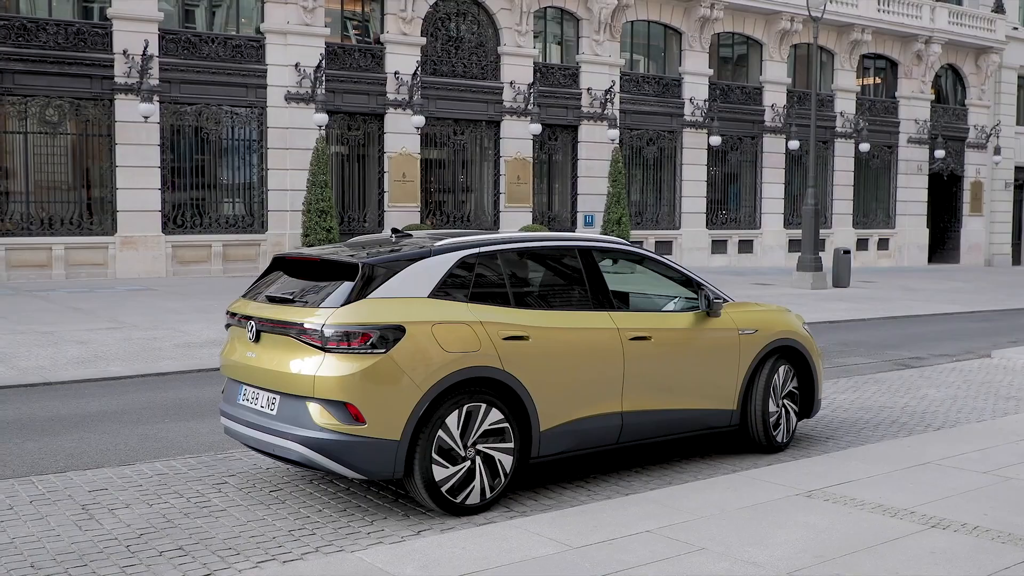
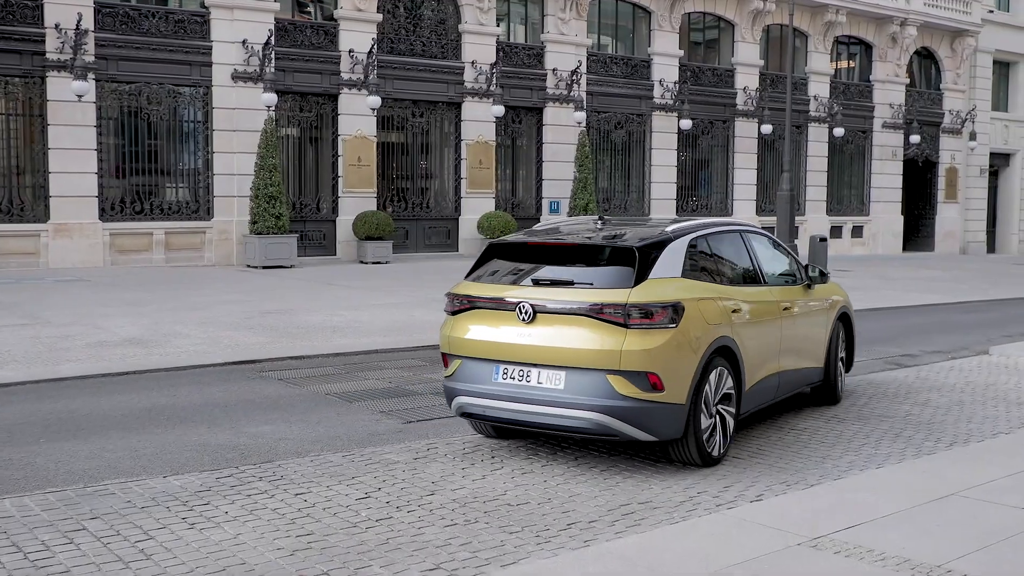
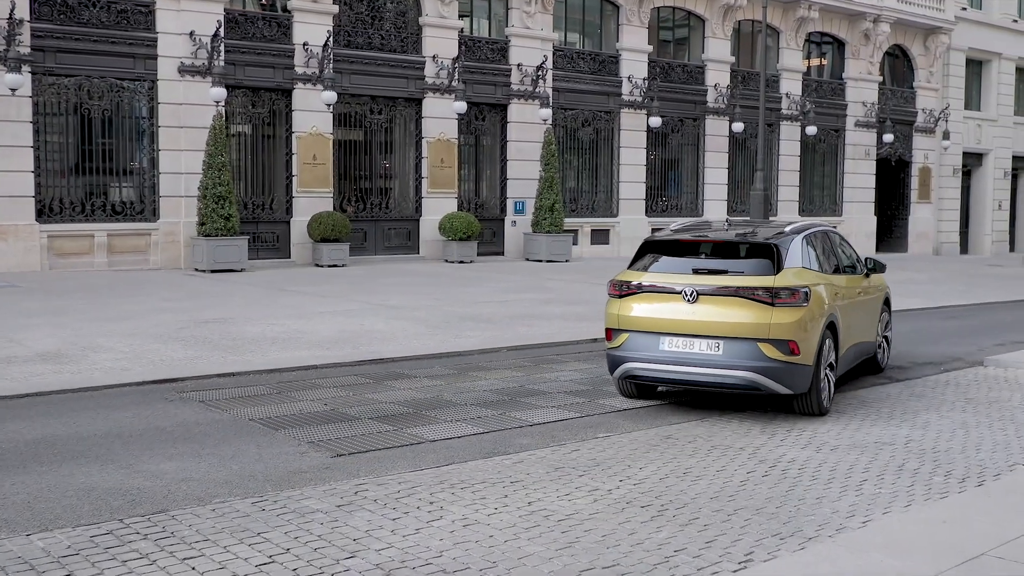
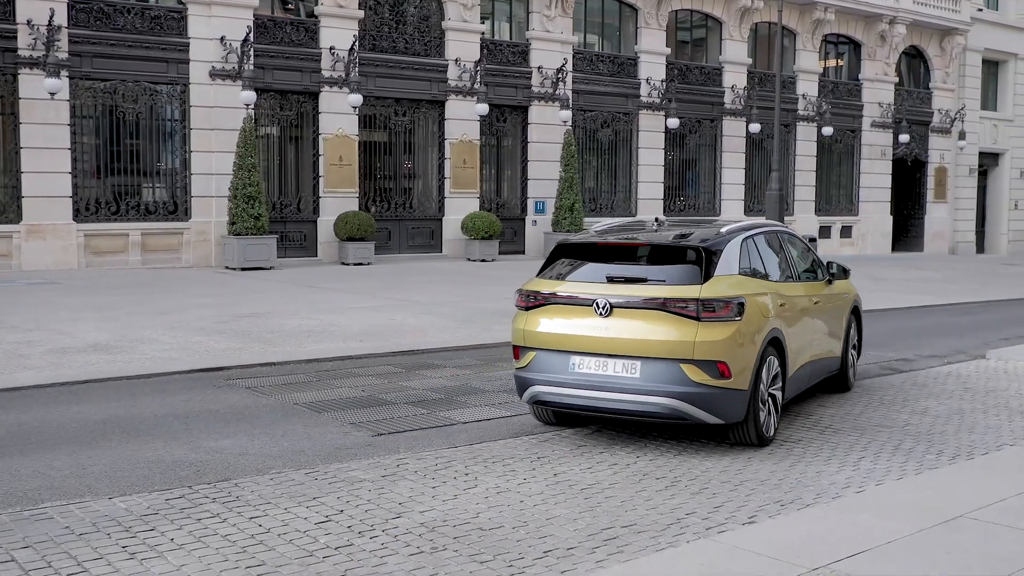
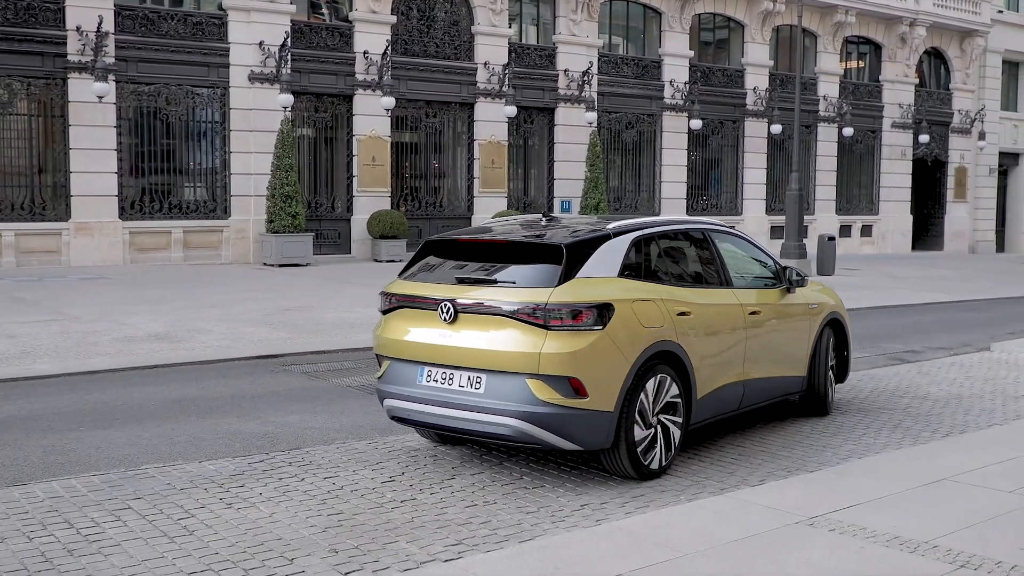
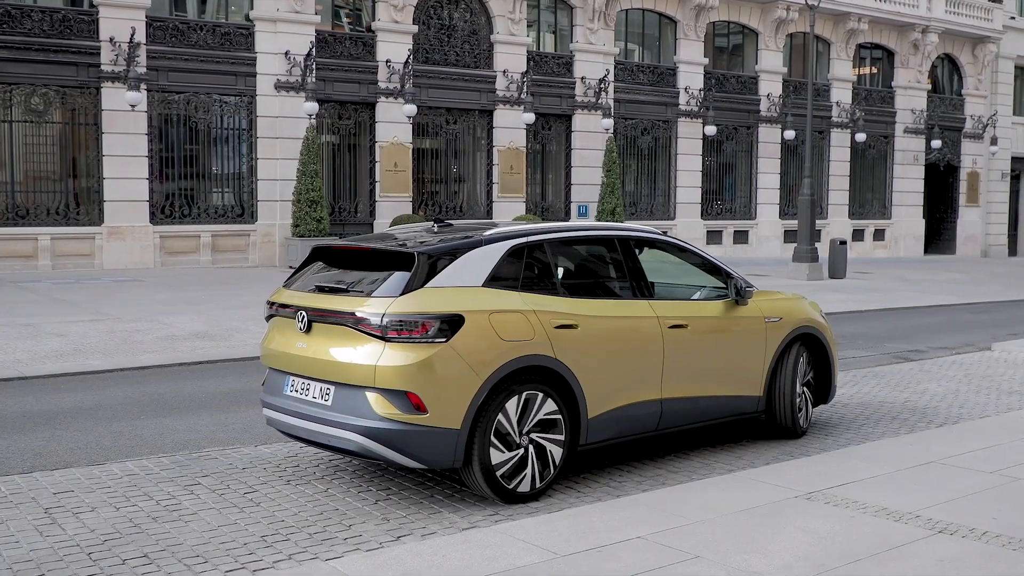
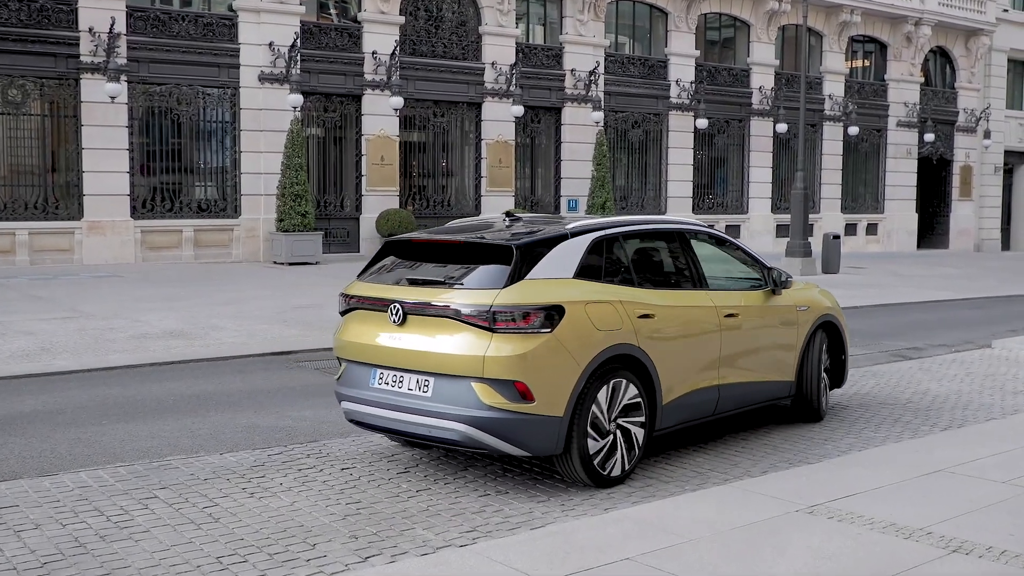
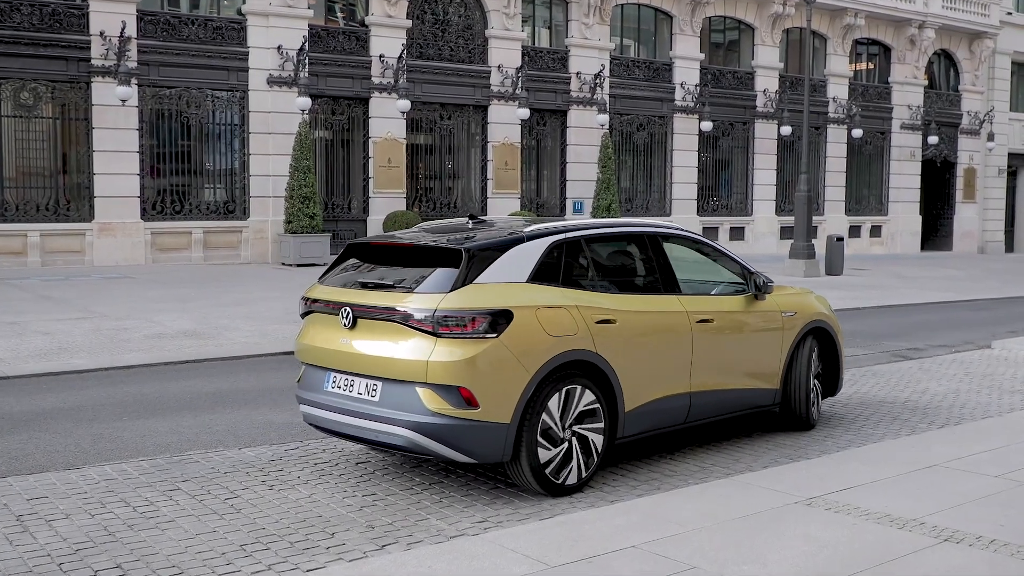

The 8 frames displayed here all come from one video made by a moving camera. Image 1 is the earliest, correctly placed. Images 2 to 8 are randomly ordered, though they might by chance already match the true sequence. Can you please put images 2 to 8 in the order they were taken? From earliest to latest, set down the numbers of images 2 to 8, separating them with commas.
6, 8, 7, 5, 2, 4, 3
